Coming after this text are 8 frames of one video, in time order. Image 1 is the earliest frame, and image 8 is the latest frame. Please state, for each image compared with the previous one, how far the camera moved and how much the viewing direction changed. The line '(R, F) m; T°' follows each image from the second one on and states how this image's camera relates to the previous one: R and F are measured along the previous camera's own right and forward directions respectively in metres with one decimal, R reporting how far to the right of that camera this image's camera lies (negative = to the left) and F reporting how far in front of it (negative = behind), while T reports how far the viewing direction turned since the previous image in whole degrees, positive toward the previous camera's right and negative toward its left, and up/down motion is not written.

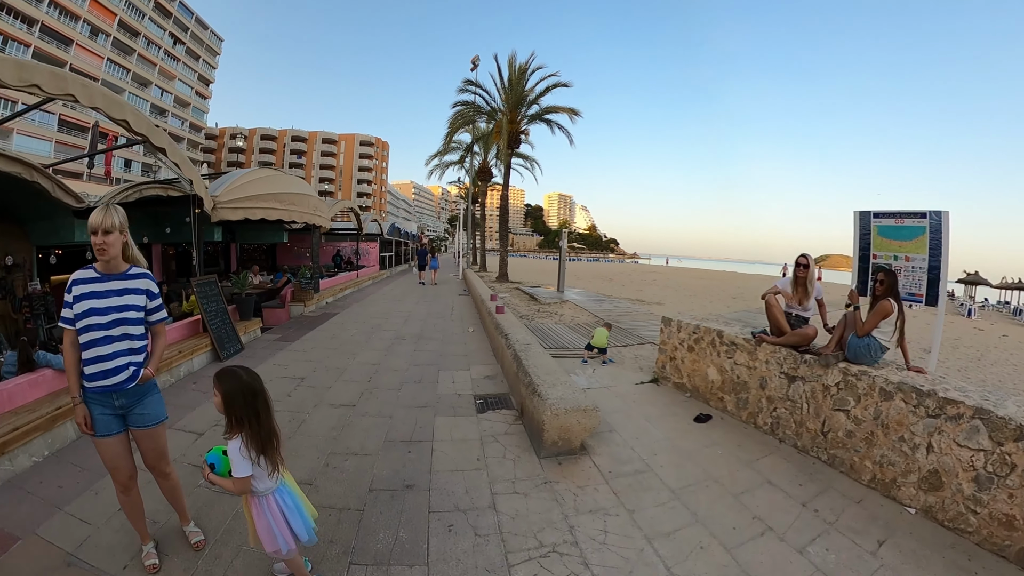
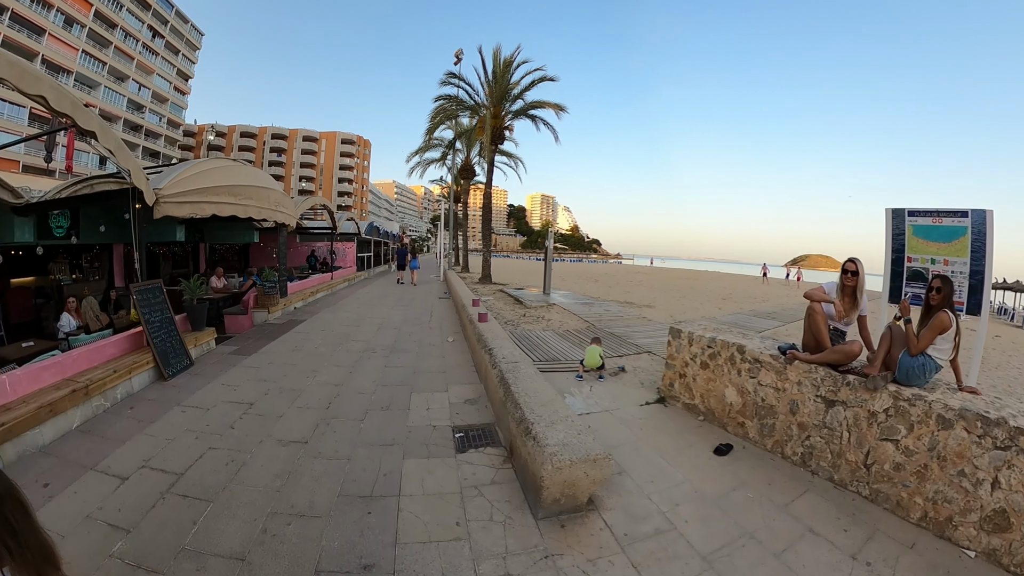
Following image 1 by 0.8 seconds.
(0.0, +0.7) m; +2°
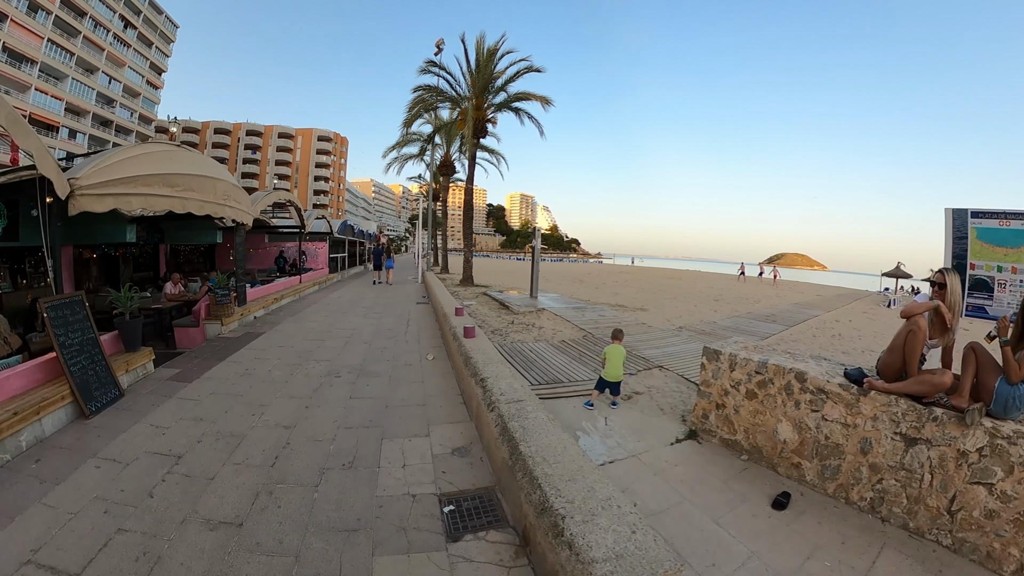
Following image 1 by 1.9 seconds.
(-0.1, +0.8) m; +2°
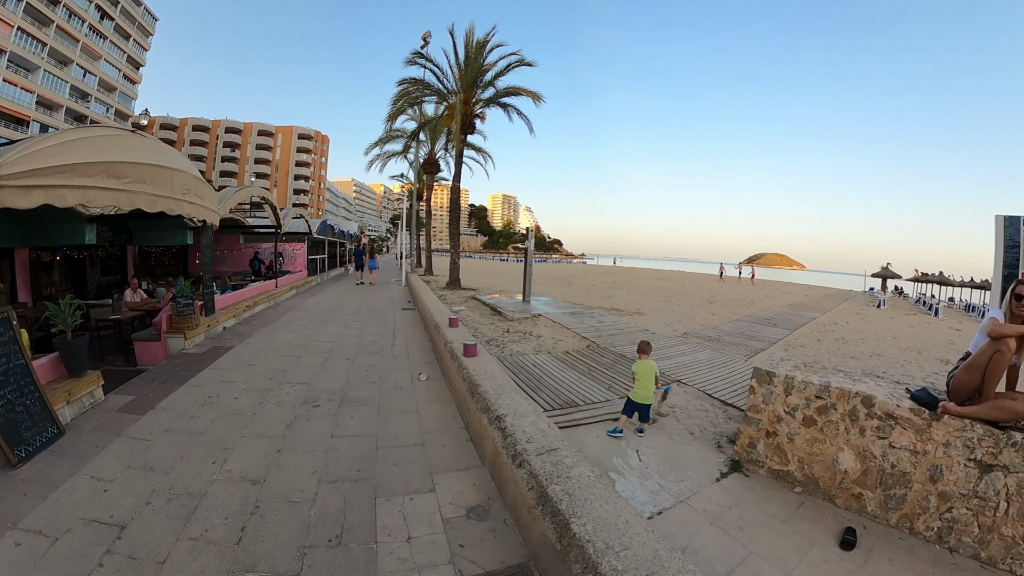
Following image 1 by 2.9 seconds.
(-0.2, +0.6) m; +2°
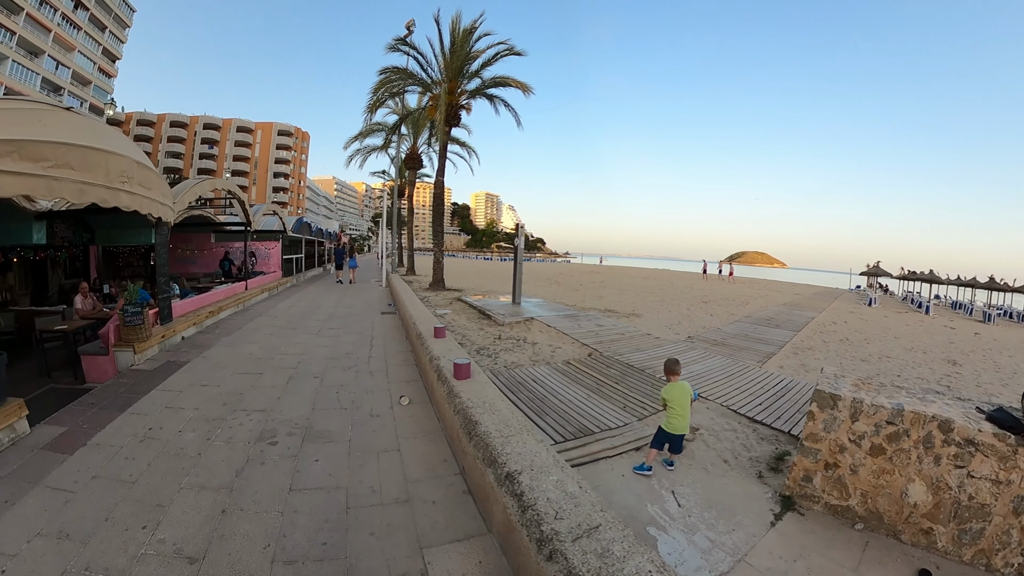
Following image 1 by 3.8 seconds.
(-0.1, +0.7) m; +2°
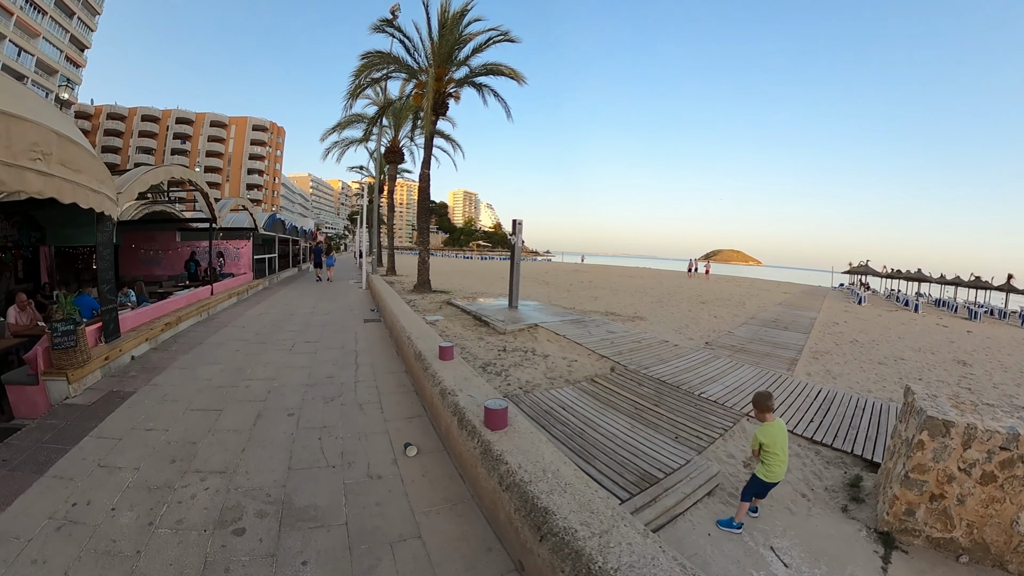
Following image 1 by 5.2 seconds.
(-0.3, +0.8) m; +2°
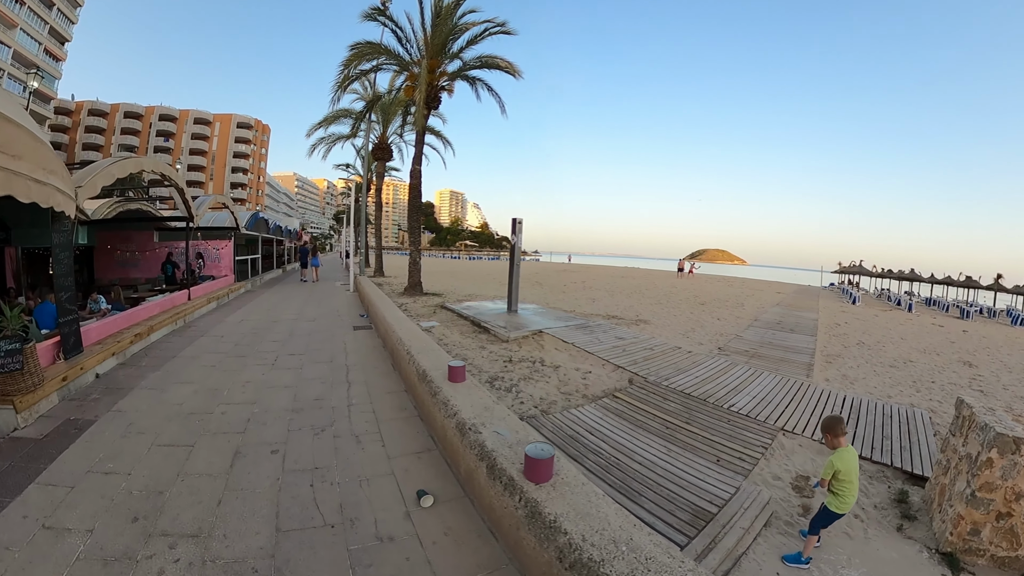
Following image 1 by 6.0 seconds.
(-0.2, +0.4) m; +1°
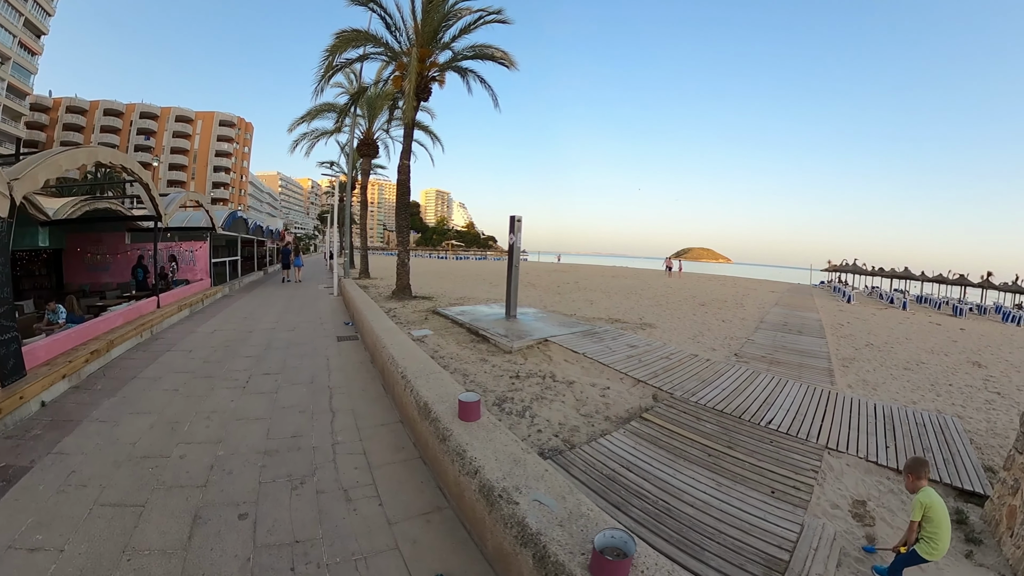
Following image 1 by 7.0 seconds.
(-0.2, +0.5) m; +1°
